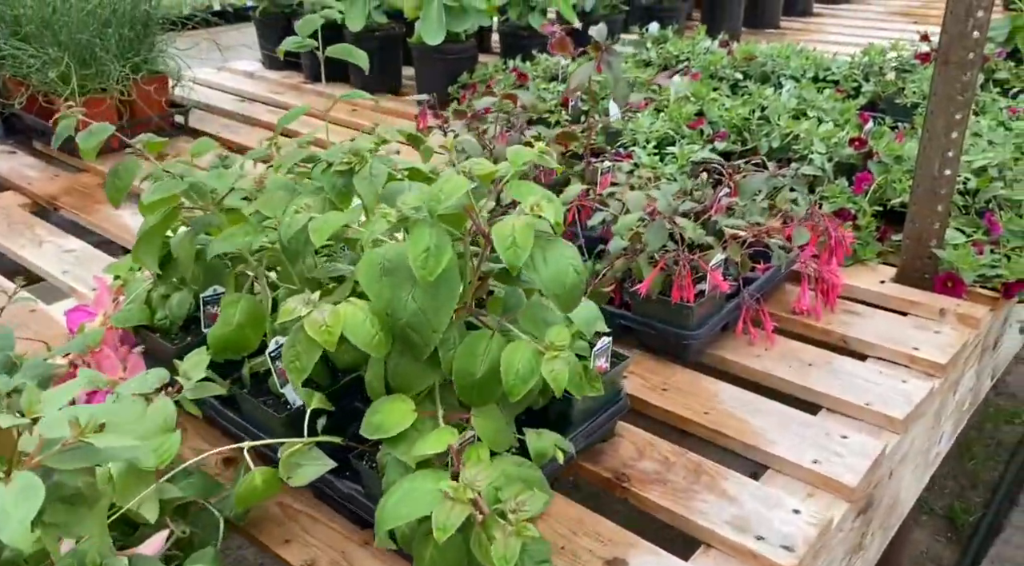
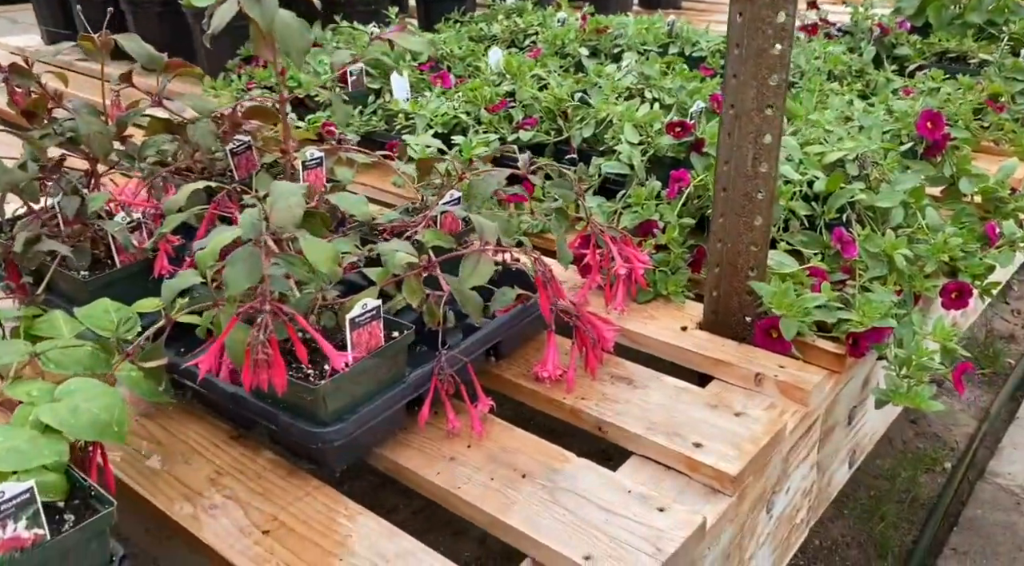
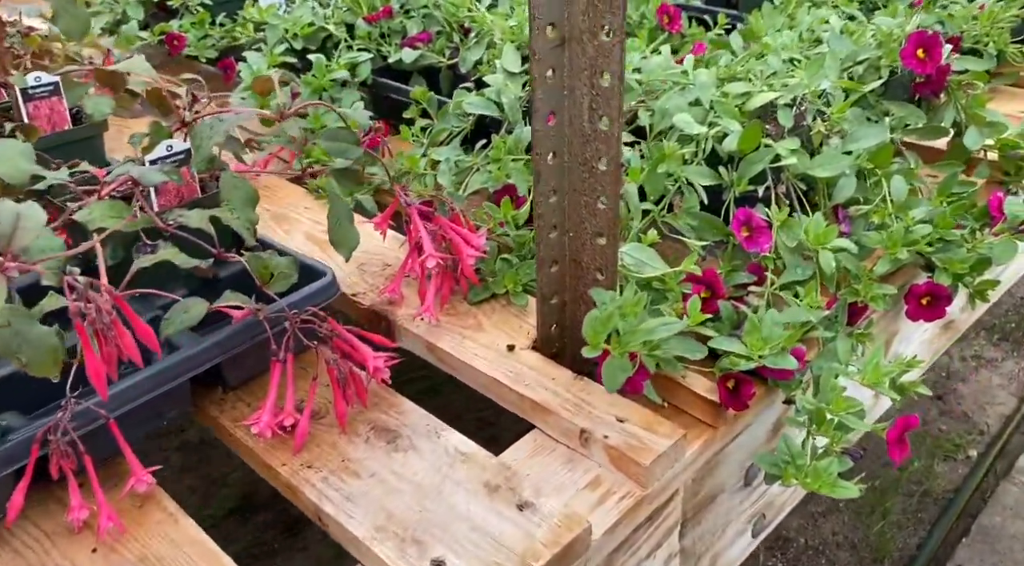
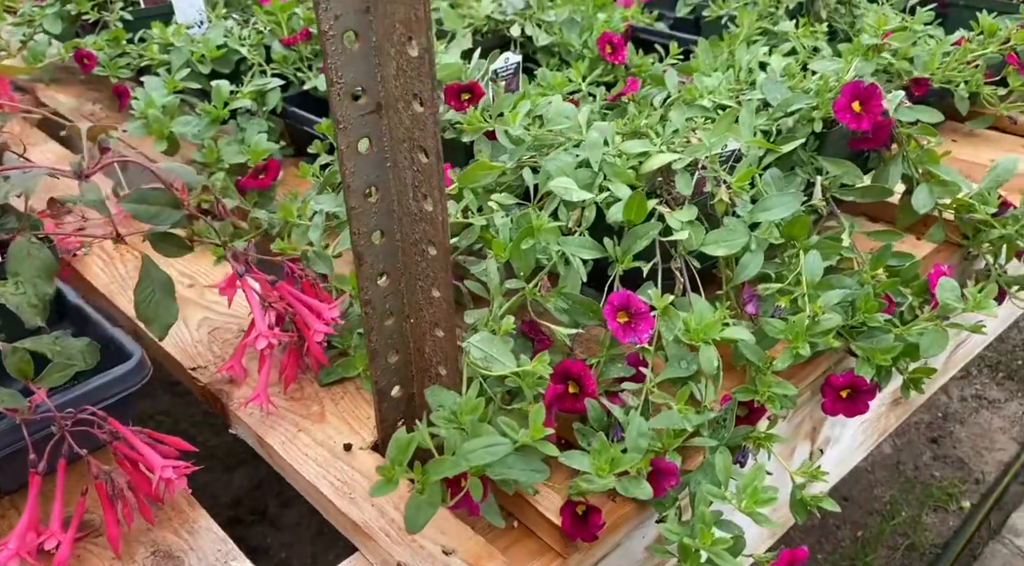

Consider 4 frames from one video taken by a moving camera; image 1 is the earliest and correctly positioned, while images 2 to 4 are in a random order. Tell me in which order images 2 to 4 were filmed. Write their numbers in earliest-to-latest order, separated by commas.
2, 3, 4
